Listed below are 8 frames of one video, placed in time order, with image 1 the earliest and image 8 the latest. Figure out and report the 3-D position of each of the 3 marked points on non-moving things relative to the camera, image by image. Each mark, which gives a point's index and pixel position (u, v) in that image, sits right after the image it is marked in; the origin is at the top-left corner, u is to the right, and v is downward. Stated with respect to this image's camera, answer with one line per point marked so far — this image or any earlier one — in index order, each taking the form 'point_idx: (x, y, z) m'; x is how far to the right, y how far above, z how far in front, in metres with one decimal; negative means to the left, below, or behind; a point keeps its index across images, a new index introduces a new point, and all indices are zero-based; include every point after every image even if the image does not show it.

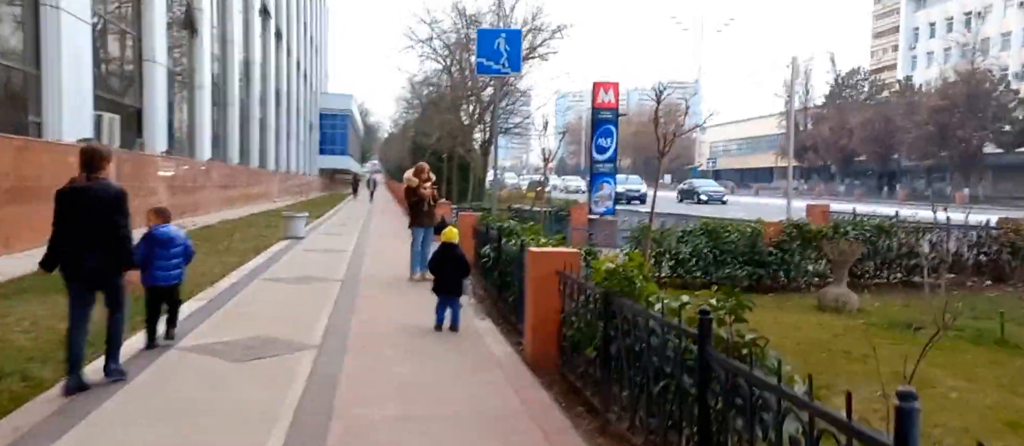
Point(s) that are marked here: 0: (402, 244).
0: (-2.4, -0.5, +17.4) m
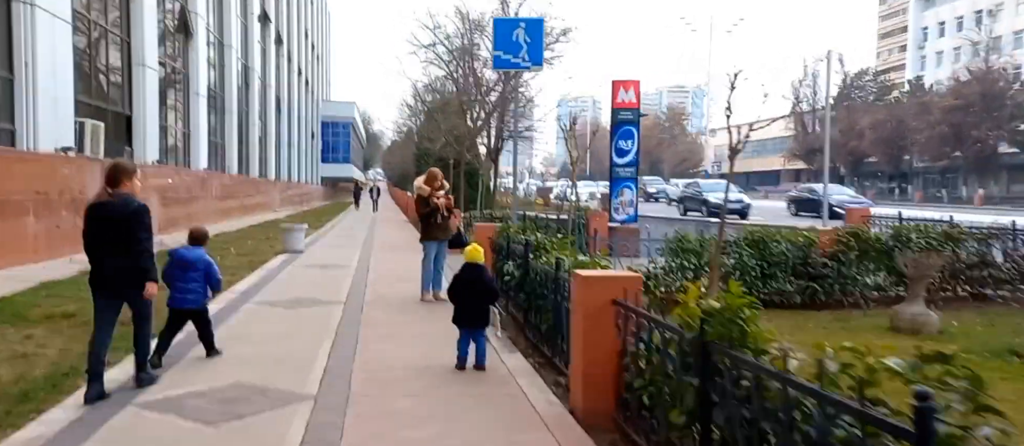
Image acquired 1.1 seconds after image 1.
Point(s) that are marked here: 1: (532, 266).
0: (-2.0, -0.7, +16.1) m
1: (+0.2, -0.5, +8.1) m
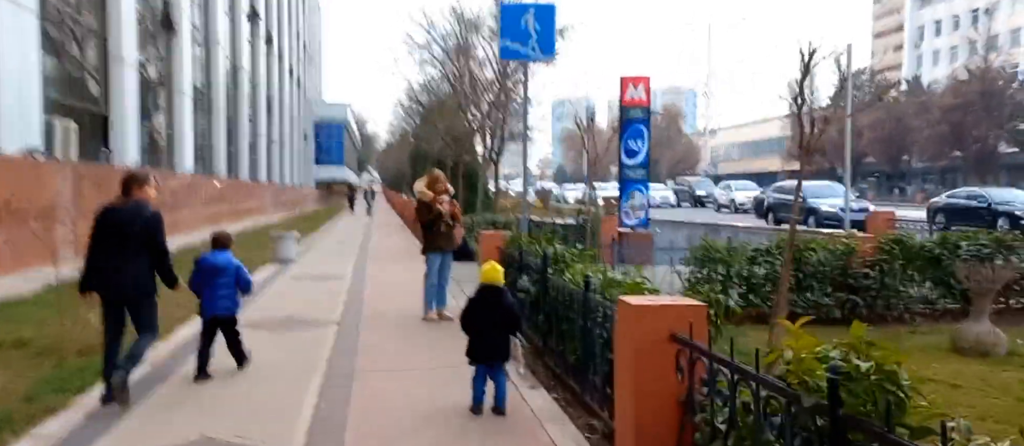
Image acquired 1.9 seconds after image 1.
0: (-2.0, -0.8, +15.1) m
1: (+0.4, -0.6, +7.1) m
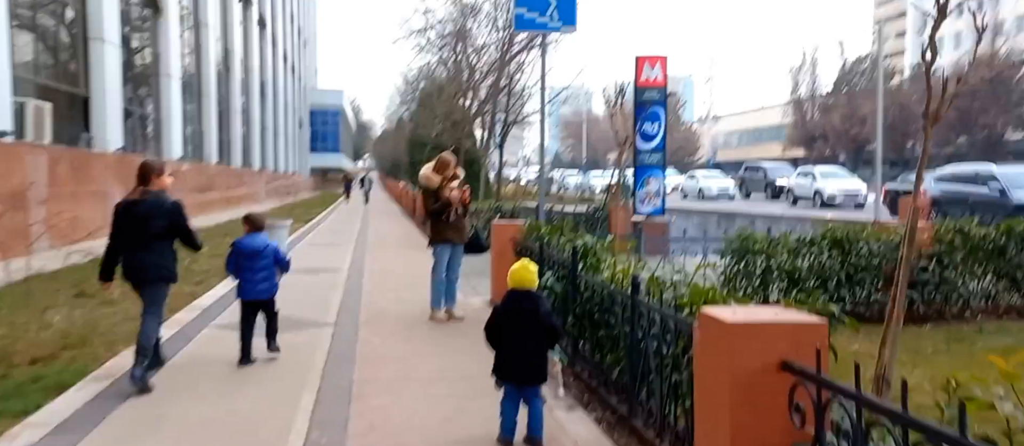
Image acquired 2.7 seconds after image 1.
0: (-1.8, -0.6, +14.0) m
1: (+0.6, -0.5, +6.0) m
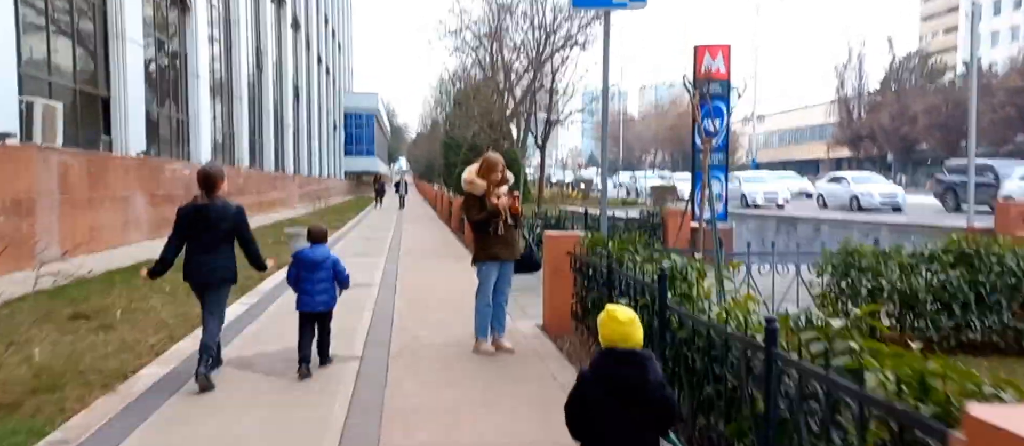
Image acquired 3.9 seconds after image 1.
0: (-1.0, -0.7, +12.7) m
1: (+1.0, -0.6, +4.6) m
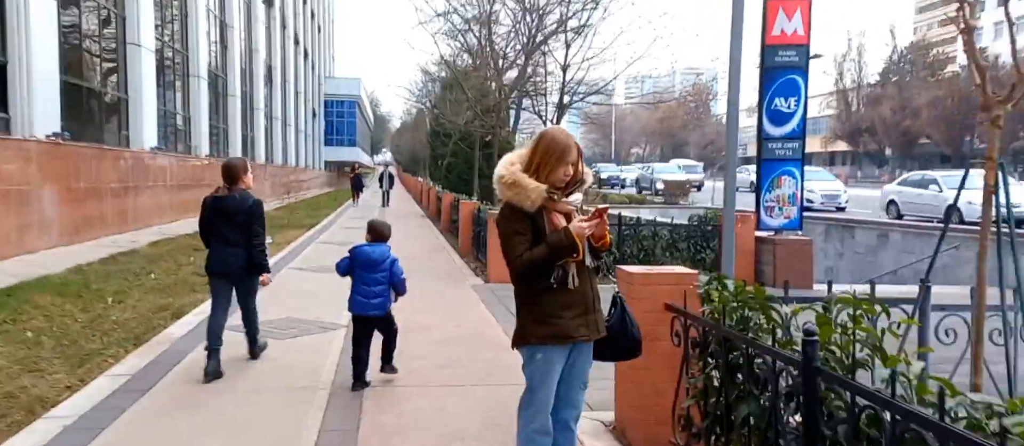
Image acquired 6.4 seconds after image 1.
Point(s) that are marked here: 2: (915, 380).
0: (-0.8, -0.8, +9.3) m
1: (+1.4, -0.8, +1.3) m
2: (+1.4, -0.5, +2.8) m
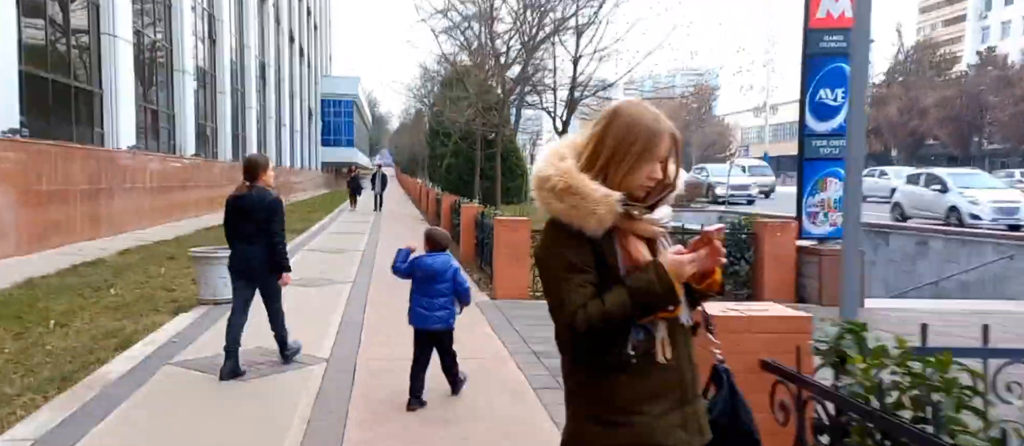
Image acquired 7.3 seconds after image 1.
0: (-0.7, -0.9, +8.0) m
1: (+1.5, -0.9, -0.1) m
2: (+1.5, -0.6, +1.4) m
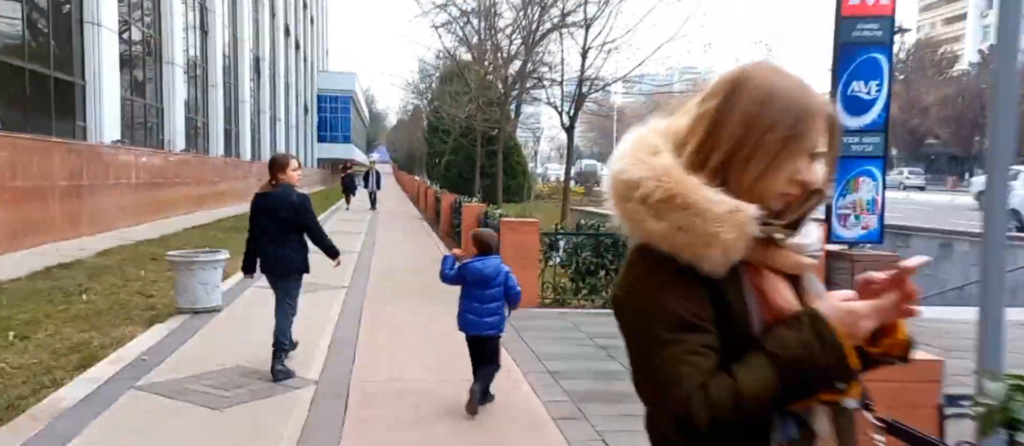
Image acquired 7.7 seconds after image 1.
0: (-0.6, -1.0, +7.2) m
1: (+1.6, -0.9, -0.8) m
2: (+1.6, -0.6, +0.7) m
